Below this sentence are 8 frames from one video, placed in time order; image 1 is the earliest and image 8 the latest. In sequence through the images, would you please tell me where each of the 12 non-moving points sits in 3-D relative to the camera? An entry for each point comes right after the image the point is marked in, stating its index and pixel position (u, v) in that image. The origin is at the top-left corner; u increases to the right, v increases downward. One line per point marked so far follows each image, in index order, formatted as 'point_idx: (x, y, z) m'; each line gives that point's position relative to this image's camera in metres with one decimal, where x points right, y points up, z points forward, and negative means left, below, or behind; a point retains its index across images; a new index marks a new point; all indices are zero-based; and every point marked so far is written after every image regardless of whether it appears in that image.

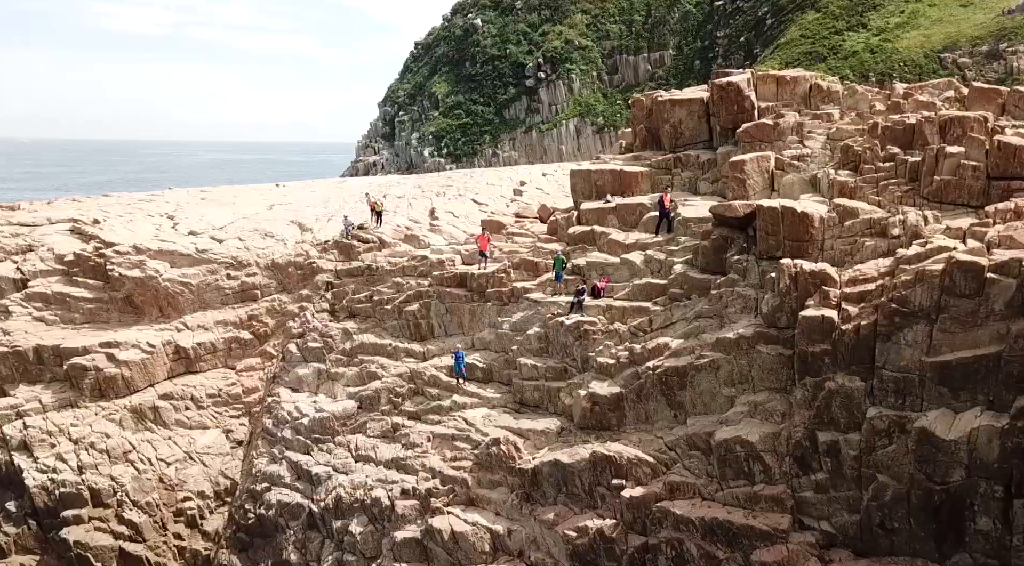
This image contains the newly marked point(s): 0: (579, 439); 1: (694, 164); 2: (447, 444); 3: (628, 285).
0: (+1.3, -2.8, +14.5) m
1: (+4.0, +2.6, +17.3) m
2: (-1.3, -3.3, +16.2) m
3: (+2.3, -0.1, +15.6) m
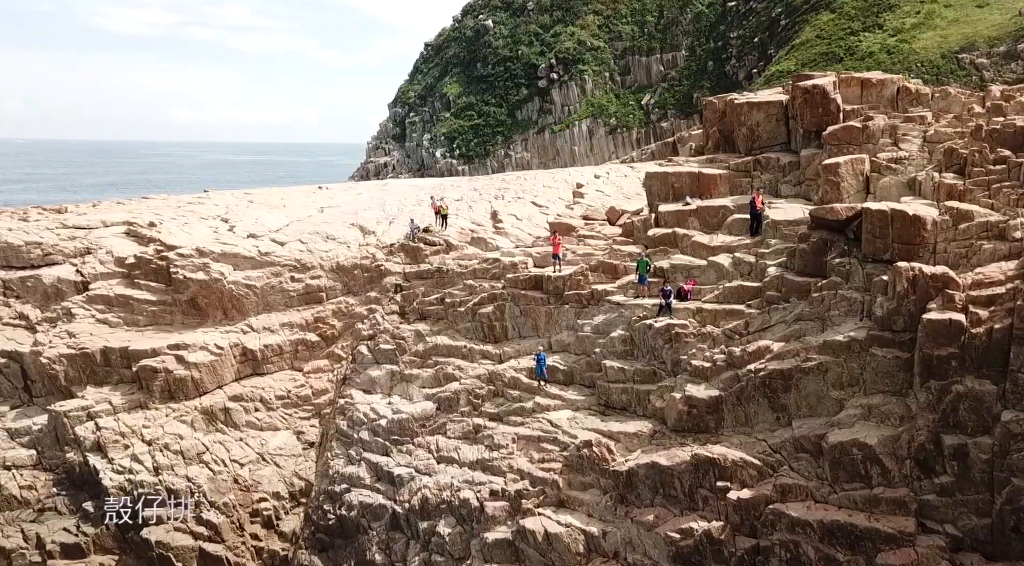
0: (+3.0, -2.9, +14.6) m
1: (+5.7, +2.5, +17.4) m
2: (+0.4, -3.3, +16.3) m
3: (+4.0, -0.1, +15.7) m
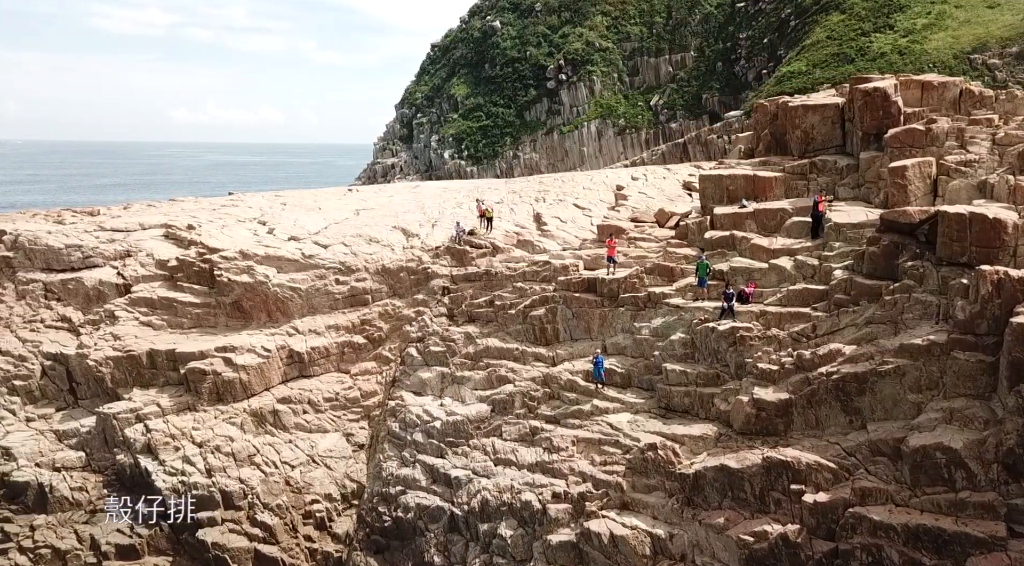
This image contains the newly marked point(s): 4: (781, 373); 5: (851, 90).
0: (+4.3, -2.9, +14.6) m
1: (+7.0, +2.5, +17.4) m
2: (+1.7, -3.4, +16.3) m
3: (+5.3, -0.2, +15.7) m
4: (+4.9, -1.6, +14.5) m
5: (+7.2, +4.1, +16.9) m
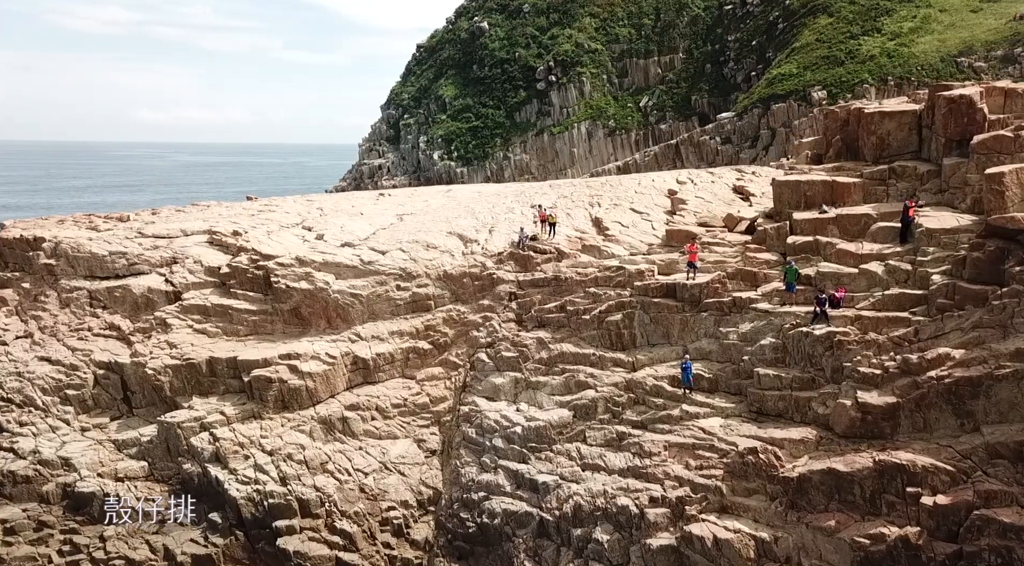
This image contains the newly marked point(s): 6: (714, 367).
0: (+6.2, -3.0, +14.8) m
1: (+8.8, +2.4, +17.7) m
2: (+3.6, -3.5, +16.4) m
3: (+7.2, -0.3, +16.0) m
4: (+6.9, -1.7, +14.7) m
5: (+9.1, +4.0, +17.2) m
6: (+4.4, -1.8, +17.4) m
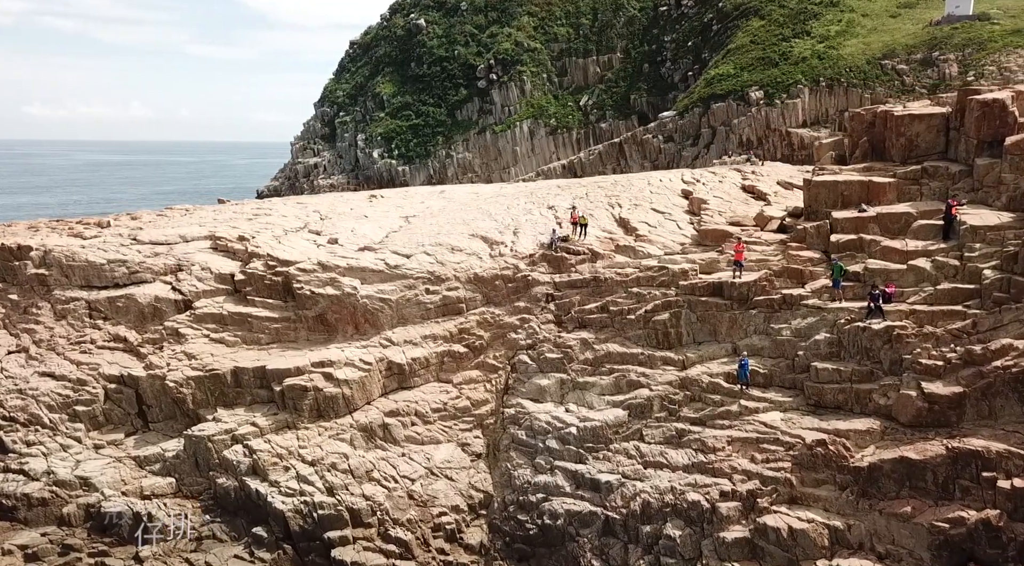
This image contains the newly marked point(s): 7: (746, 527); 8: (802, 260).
0: (+7.8, -3.0, +15.5) m
1: (+10.0, +2.5, +18.6) m
2: (+5.1, -3.5, +16.9) m
3: (+8.6, -0.2, +16.7) m
4: (+8.4, -1.6, +15.5) m
5: (+10.3, +4.1, +18.1) m
6: (+5.7, -1.8, +17.9) m
7: (+4.7, -4.9, +16.1) m
8: (+6.8, +0.5, +18.8) m
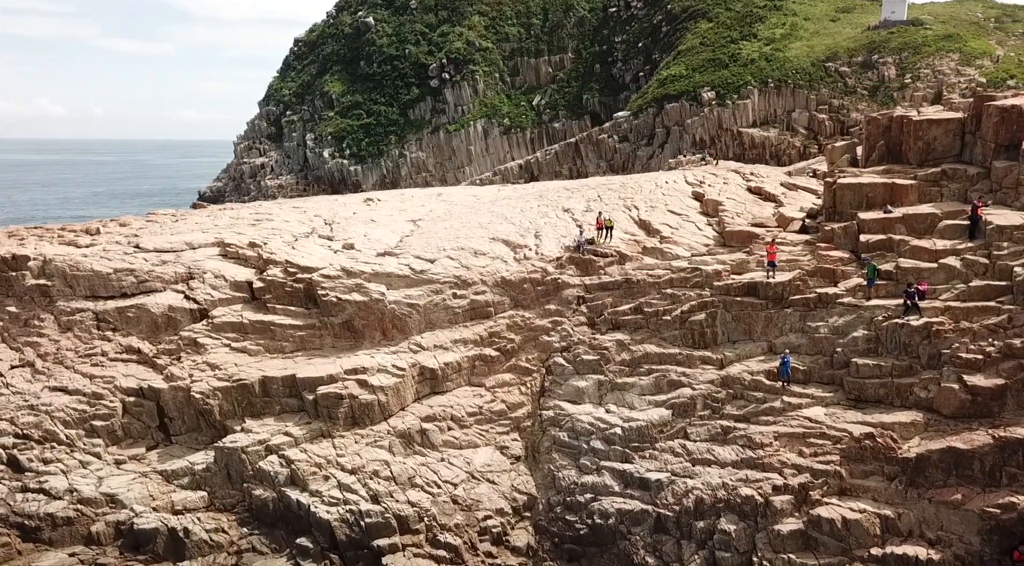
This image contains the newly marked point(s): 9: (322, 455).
0: (+9.1, -2.9, +16.3) m
1: (+11.0, +2.6, +19.6) m
2: (+6.3, -3.5, +17.5) m
3: (+9.7, -0.1, +17.6) m
4: (+9.7, -1.6, +16.3) m
5: (+11.3, +4.2, +19.1) m
6: (+6.8, -1.8, +18.6) m
7: (+6.0, -4.9, +16.6) m
8: (+7.8, +0.5, +19.5) m
9: (-4.7, -4.3, +19.9) m
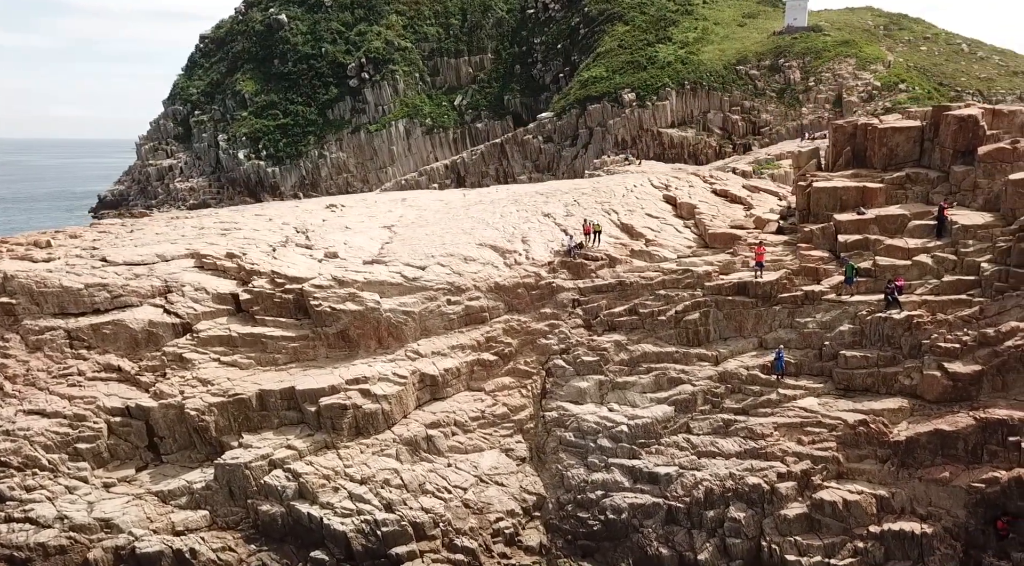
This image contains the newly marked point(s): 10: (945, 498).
0: (+9.6, -2.8, +17.8) m
1: (+10.9, +2.7, +21.3) m
2: (+6.6, -3.4, +18.7) m
3: (+10.0, 0.0, +19.2) m
4: (+10.1, -1.5, +17.9) m
5: (+11.3, +4.3, +20.8) m
6: (+7.0, -1.7, +19.8) m
7: (+6.5, -4.9, +17.8) m
8: (+7.8, +0.6, +20.9) m
9: (-4.5, -4.5, +19.8) m
10: (+9.3, -4.6, +17.1) m
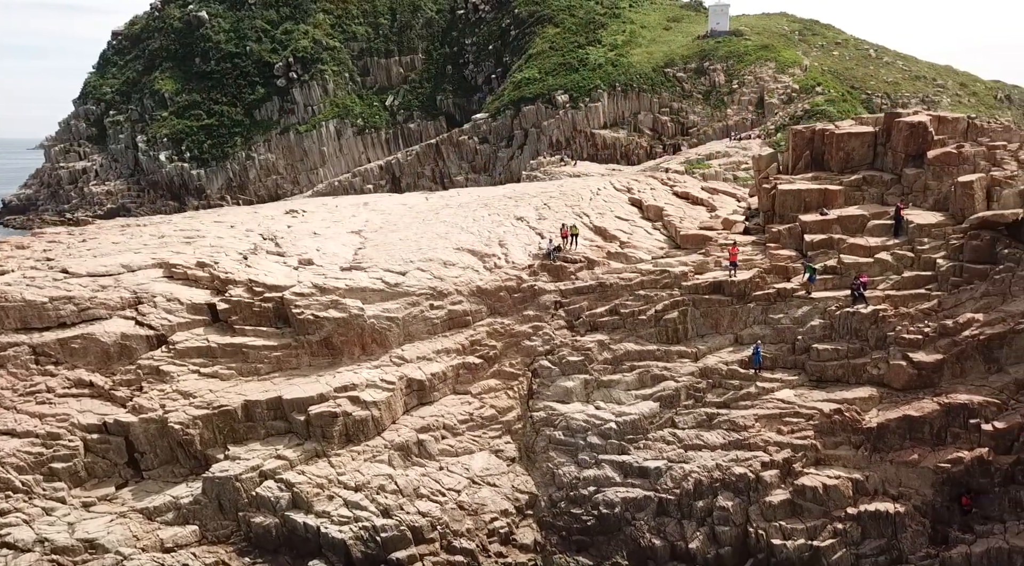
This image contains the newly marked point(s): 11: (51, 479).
0: (+9.5, -2.7, +19.2) m
1: (+10.4, +2.9, +22.7) m
2: (+6.5, -3.4, +19.8) m
3: (+9.7, +0.1, +20.5) m
4: (+10.0, -1.4, +19.3) m
5: (+10.7, +4.5, +22.3) m
6: (+6.7, -1.7, +20.9) m
7: (+6.5, -4.9, +18.9) m
8: (+7.4, +0.7, +22.0) m
9: (-4.7, -4.7, +19.8) m
10: (+9.3, -4.5, +18.4) m
11: (-11.5, -4.9, +20.1) m
